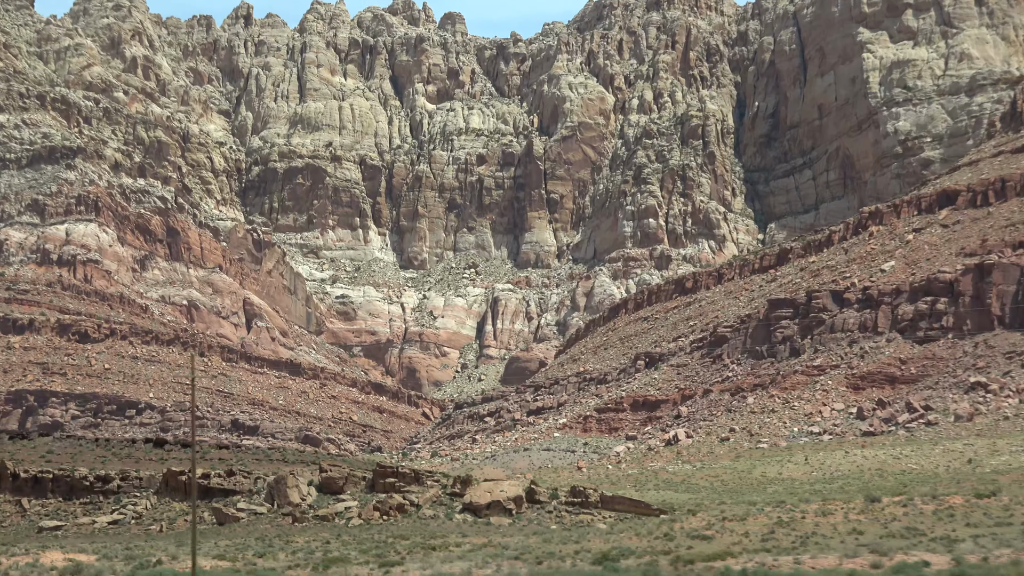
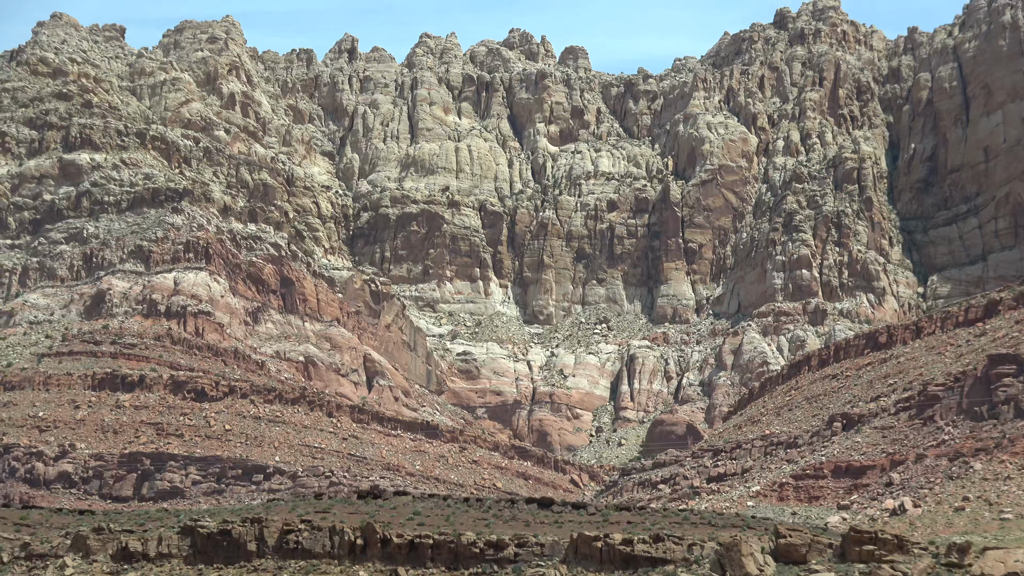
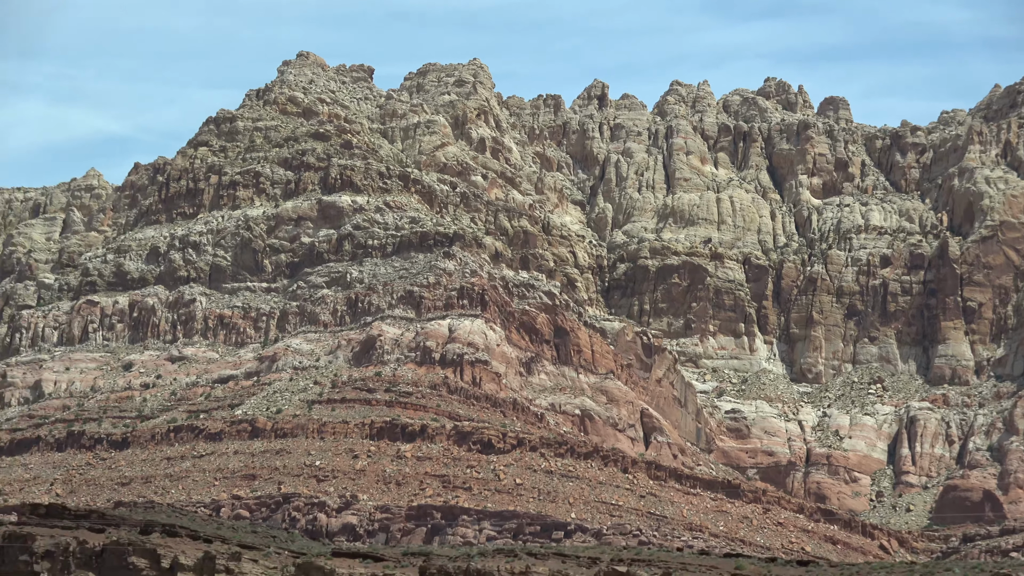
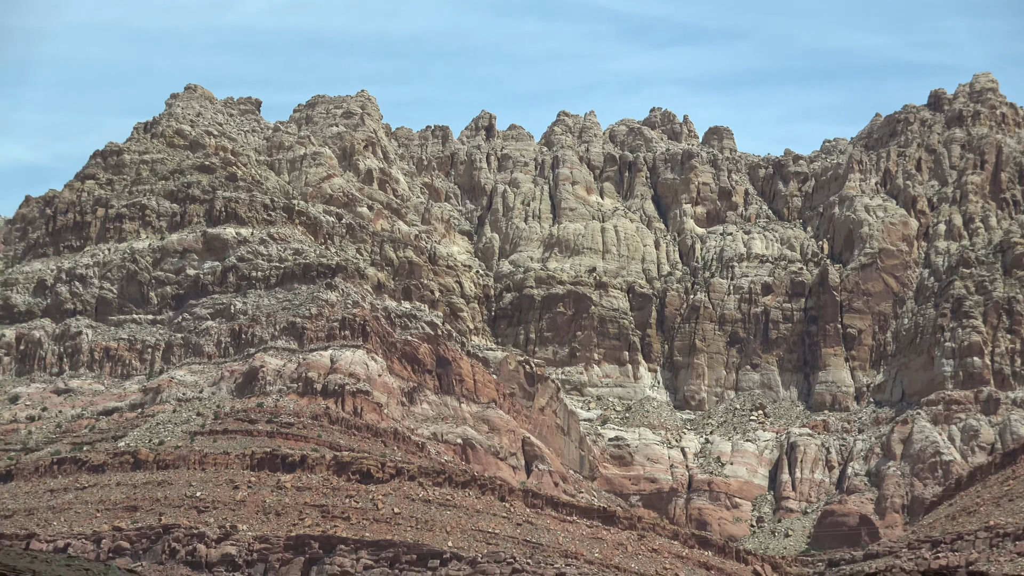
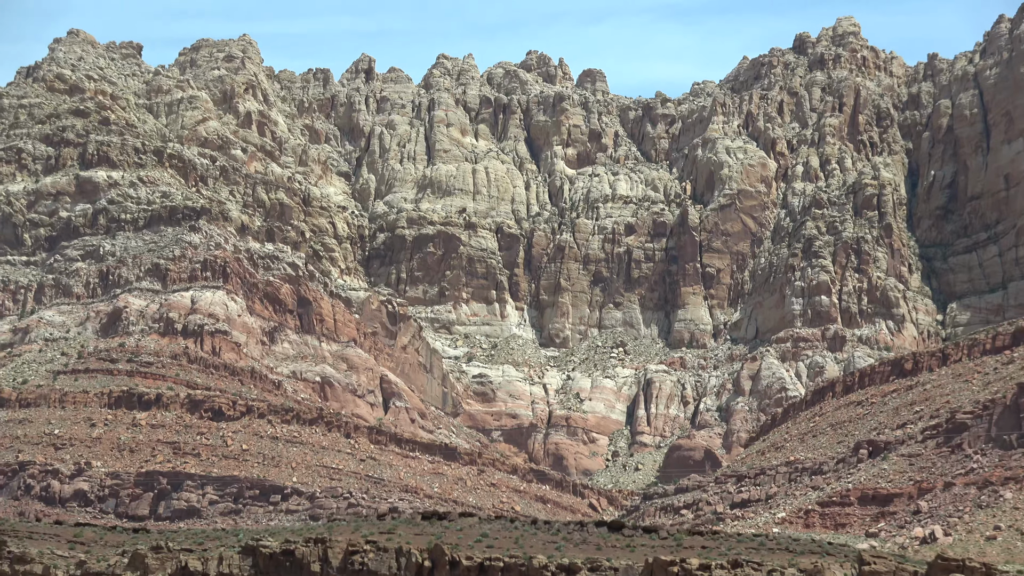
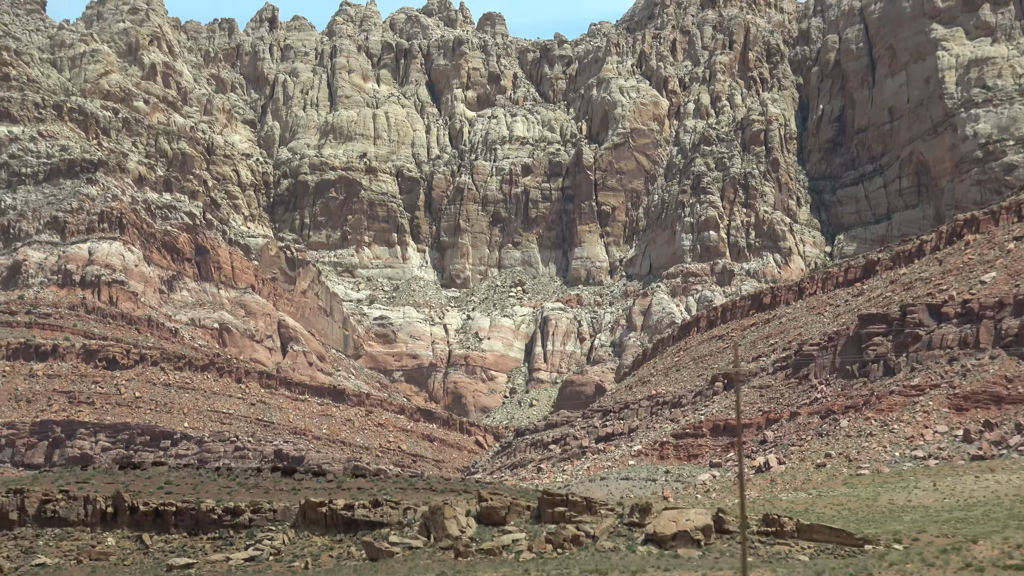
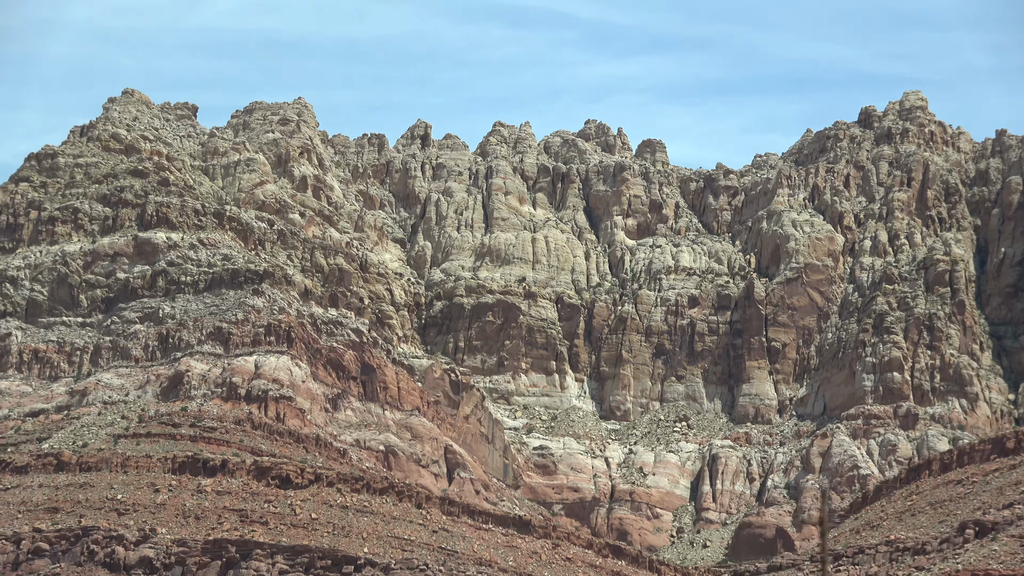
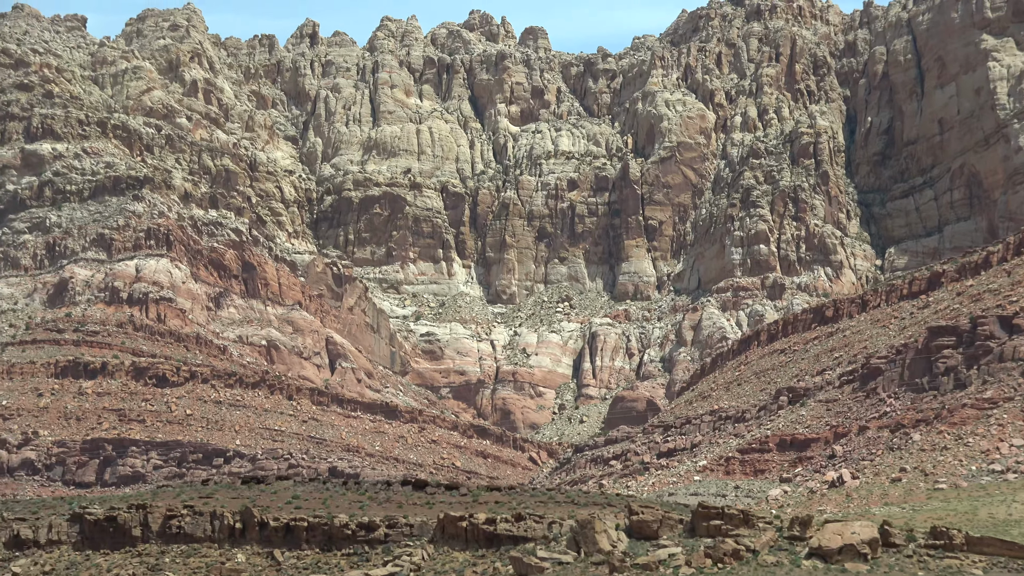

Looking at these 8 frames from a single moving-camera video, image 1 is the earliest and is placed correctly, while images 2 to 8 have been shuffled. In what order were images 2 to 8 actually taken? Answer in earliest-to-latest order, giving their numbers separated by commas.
6, 8, 2, 5, 7, 4, 3
